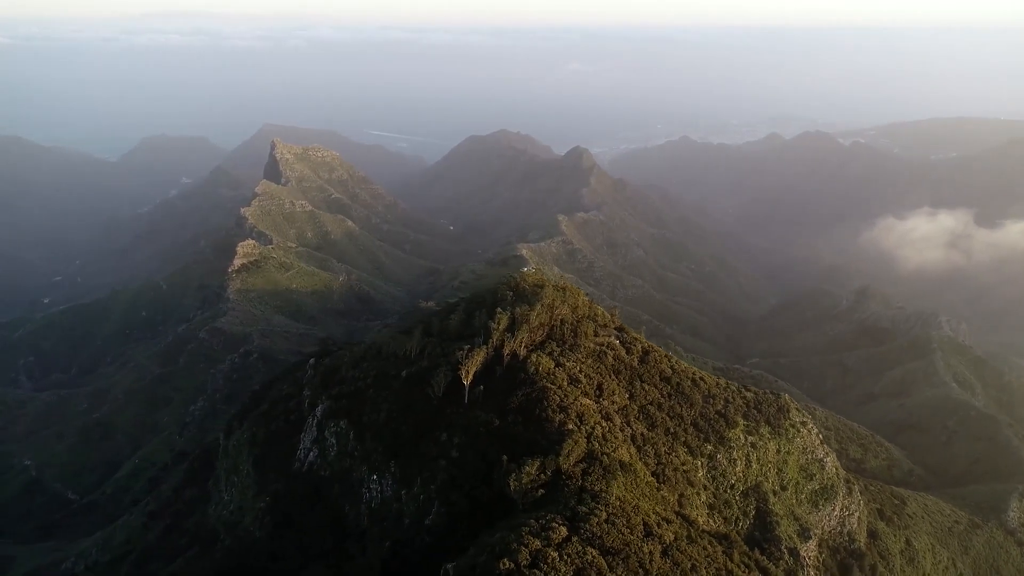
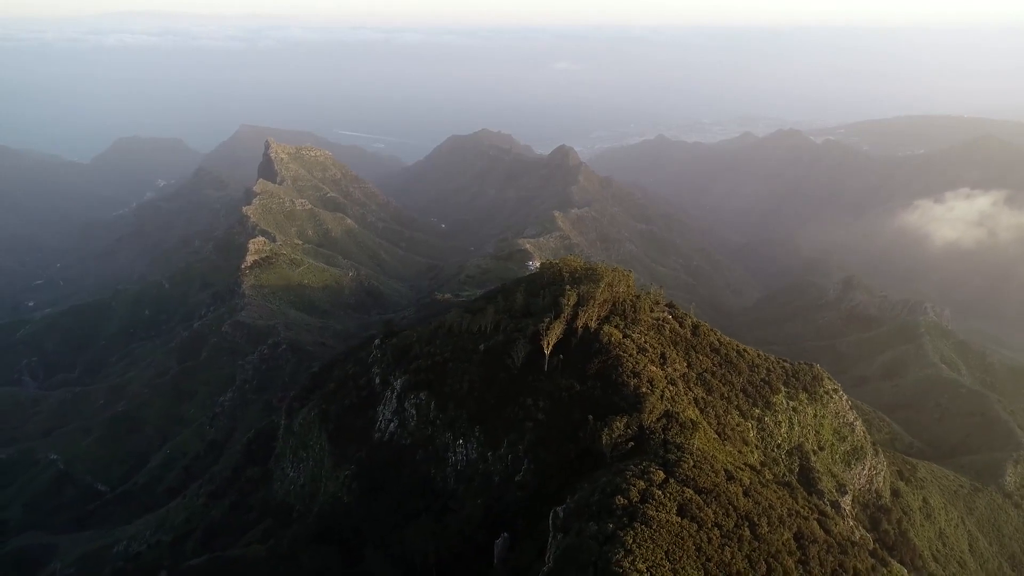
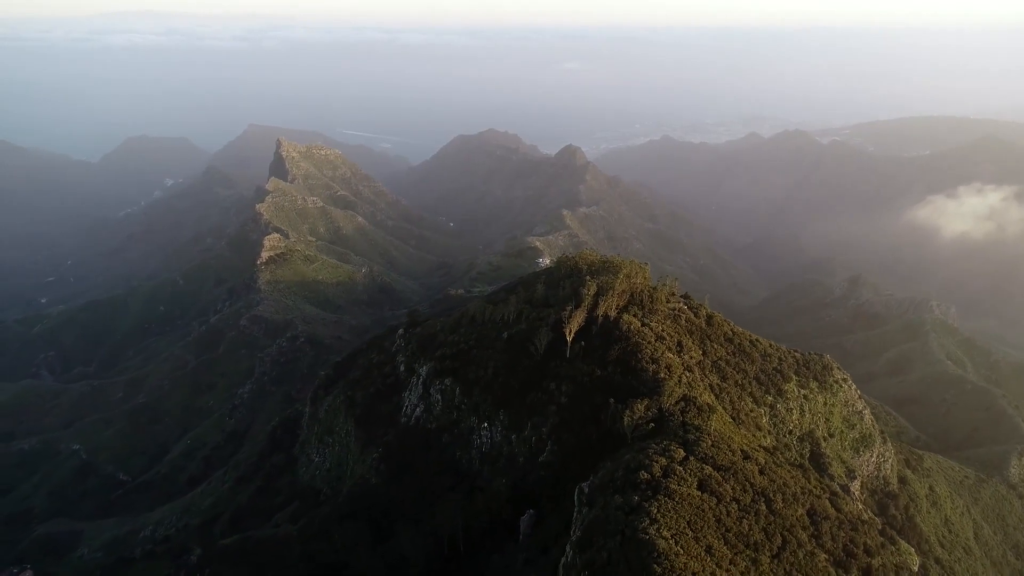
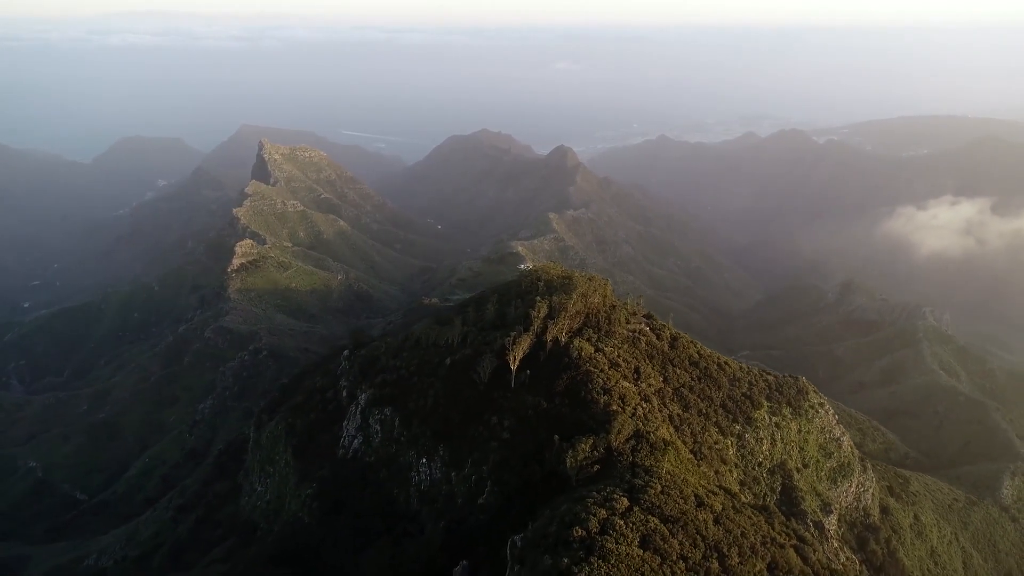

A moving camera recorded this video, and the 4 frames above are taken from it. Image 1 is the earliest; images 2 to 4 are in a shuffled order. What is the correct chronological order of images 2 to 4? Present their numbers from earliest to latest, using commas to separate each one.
4, 2, 3
